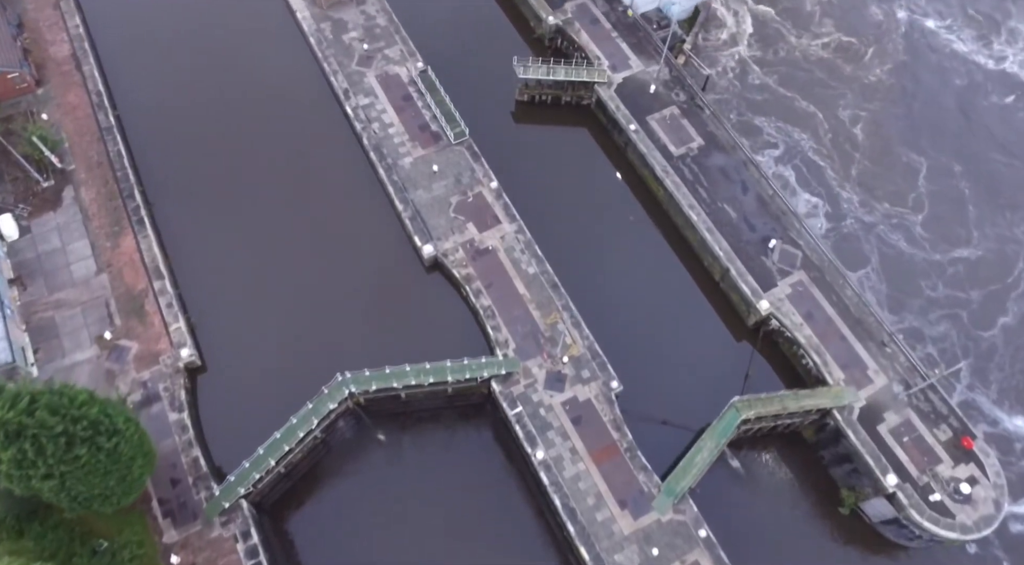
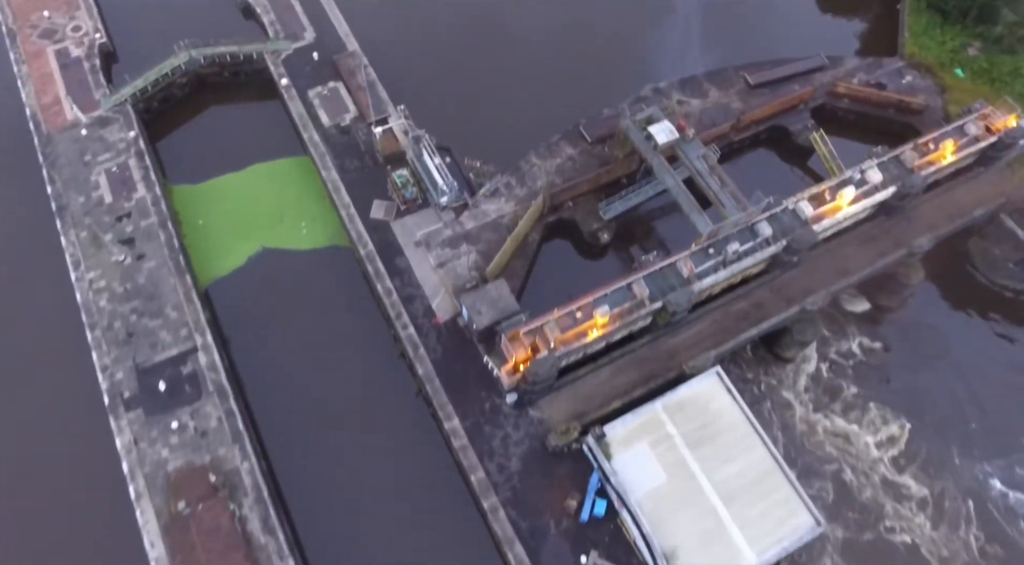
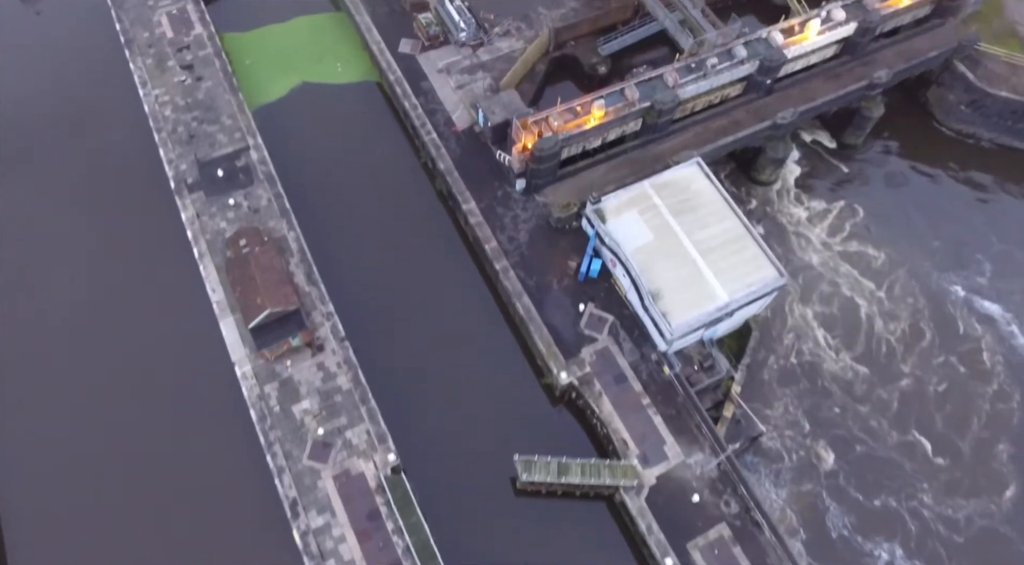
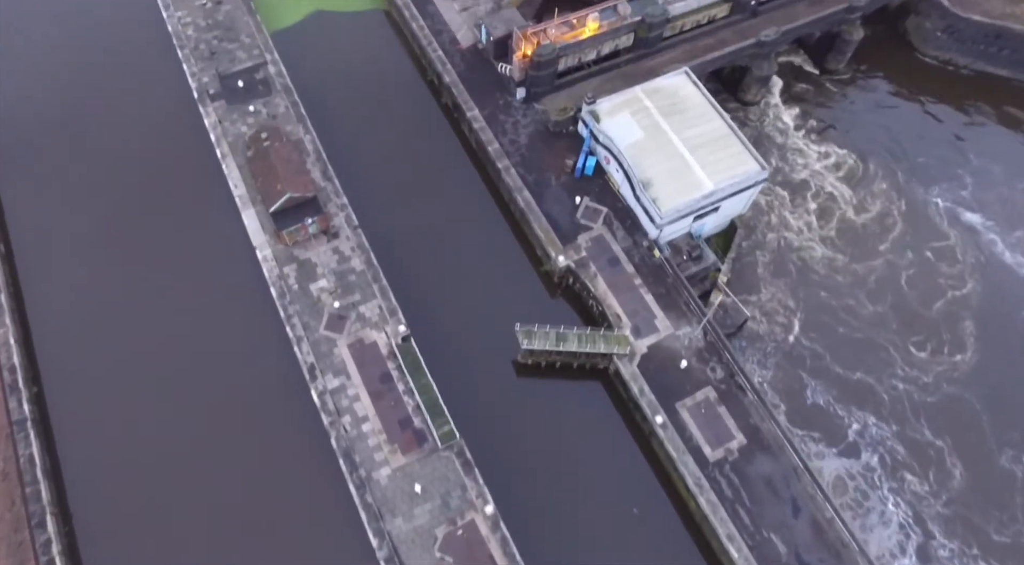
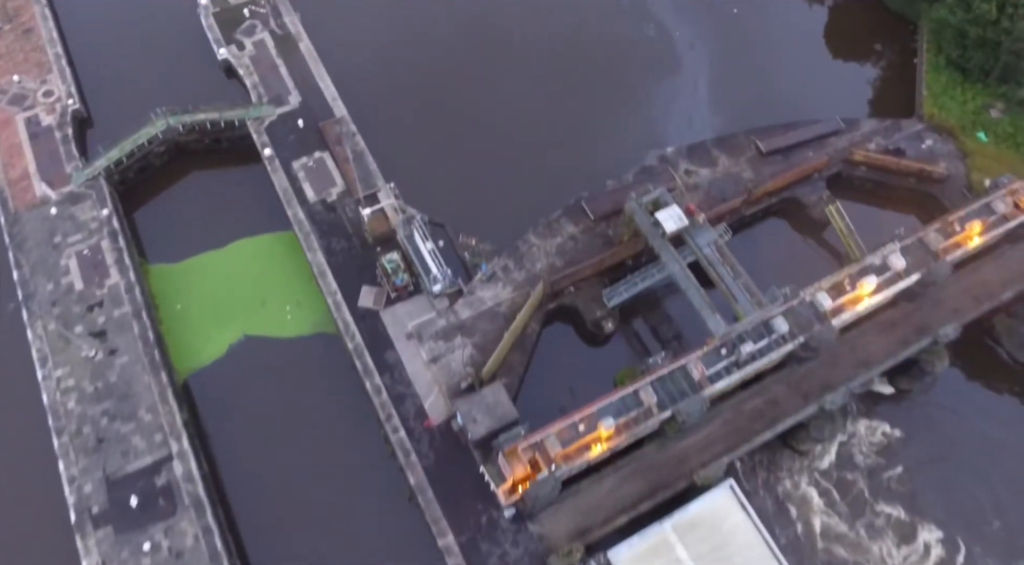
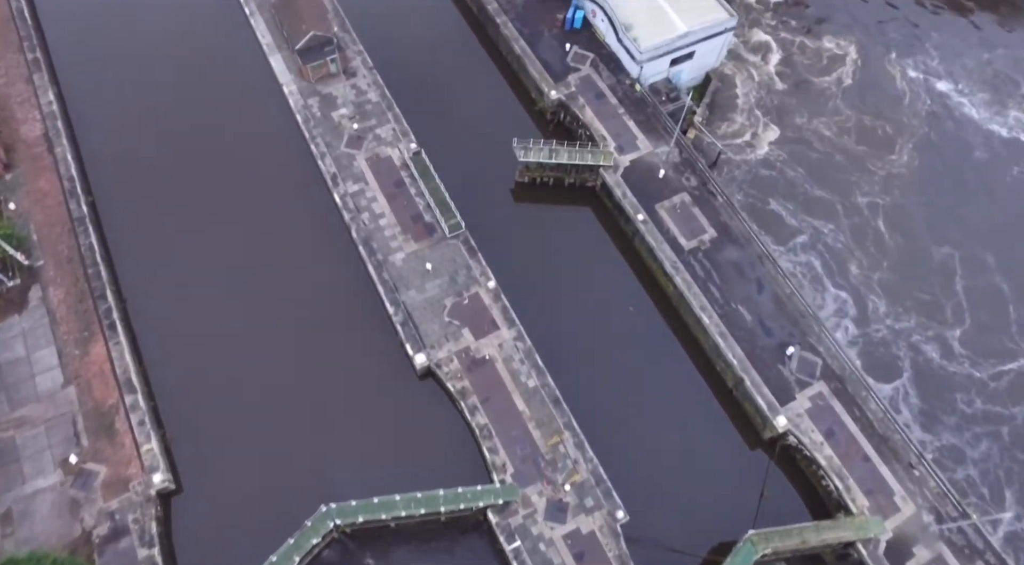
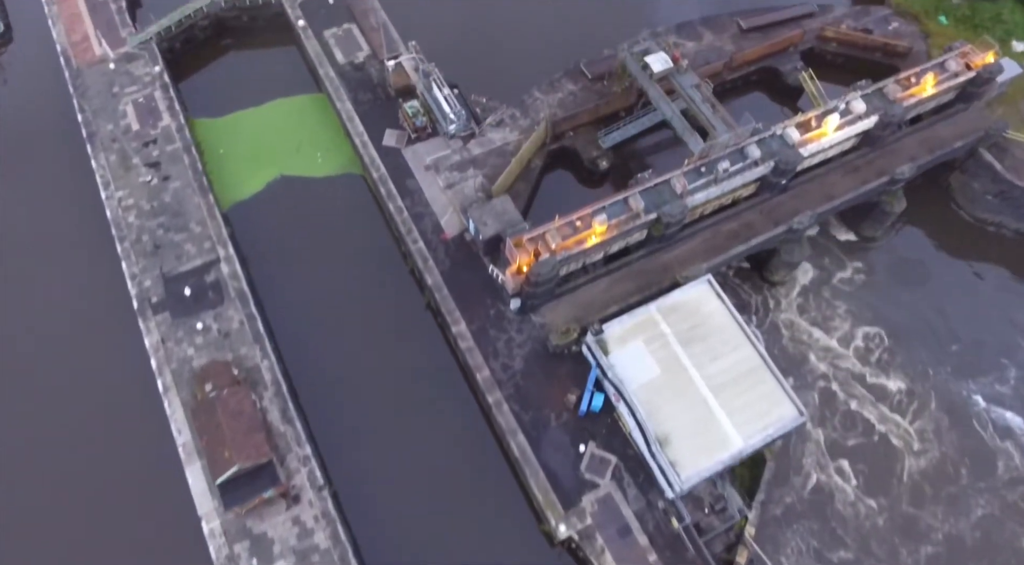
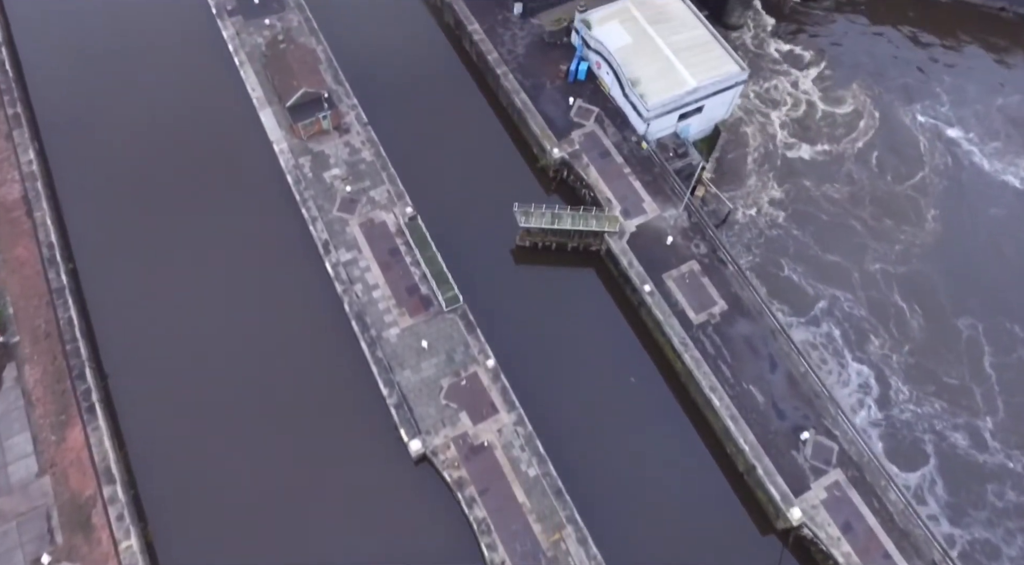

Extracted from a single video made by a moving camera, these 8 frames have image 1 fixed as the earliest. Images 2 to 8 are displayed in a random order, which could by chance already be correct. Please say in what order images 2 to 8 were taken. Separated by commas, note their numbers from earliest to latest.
6, 8, 4, 3, 7, 2, 5
